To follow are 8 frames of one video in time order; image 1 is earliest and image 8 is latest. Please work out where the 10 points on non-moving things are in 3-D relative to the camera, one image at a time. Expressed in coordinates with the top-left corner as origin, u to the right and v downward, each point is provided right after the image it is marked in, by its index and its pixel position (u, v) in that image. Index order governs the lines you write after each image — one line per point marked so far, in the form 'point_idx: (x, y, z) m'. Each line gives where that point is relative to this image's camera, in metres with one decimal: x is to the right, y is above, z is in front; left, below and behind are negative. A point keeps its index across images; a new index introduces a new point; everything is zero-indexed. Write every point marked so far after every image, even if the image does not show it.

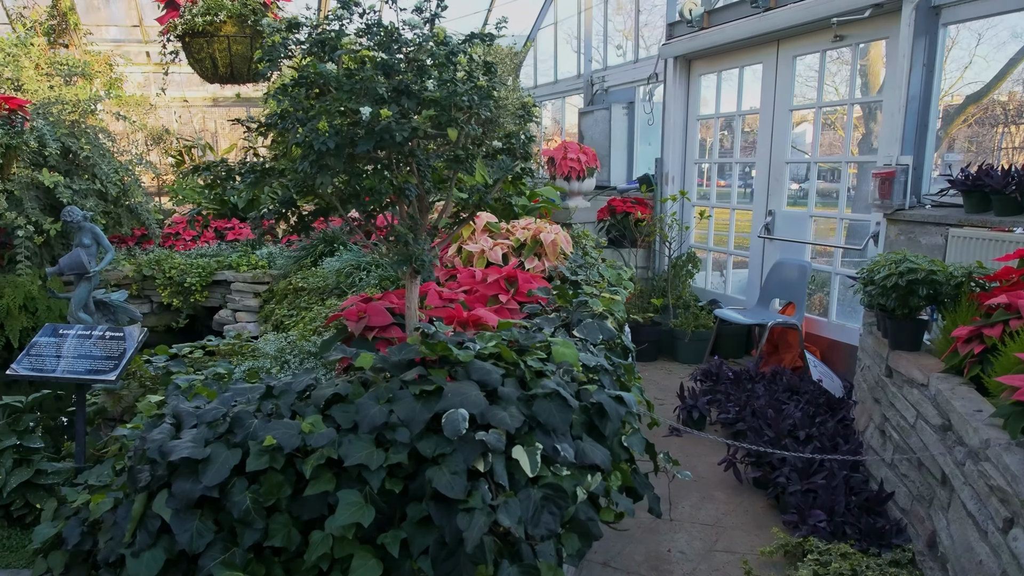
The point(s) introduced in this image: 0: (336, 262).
0: (-1.2, +0.2, +5.8) m
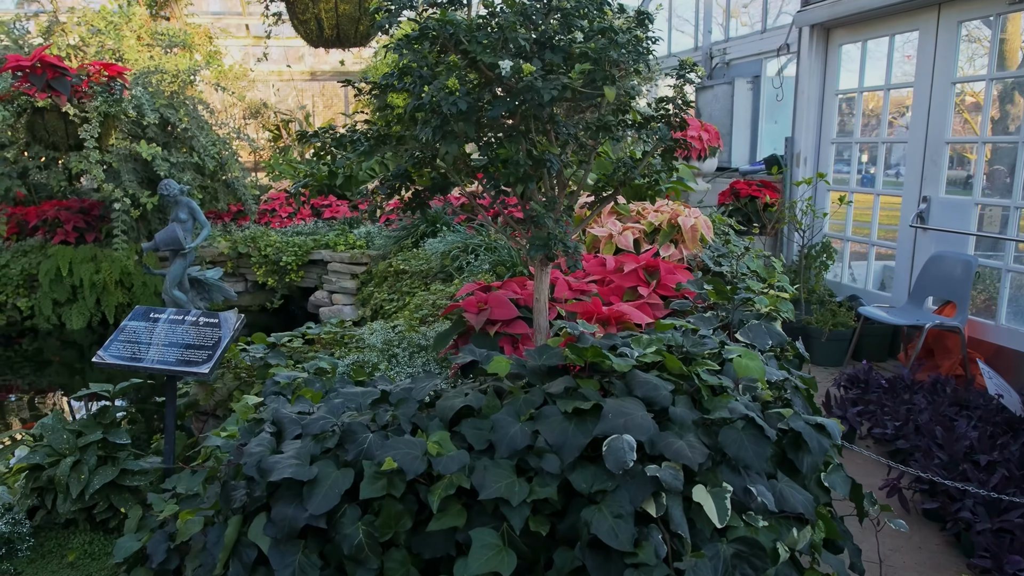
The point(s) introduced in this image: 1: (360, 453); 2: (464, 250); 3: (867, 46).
0: (-0.5, +0.3, +5.4) m
1: (-0.3, -0.4, +1.9) m
2: (-0.3, +0.2, +5.0) m
3: (+2.3, +1.6, +5.4) m
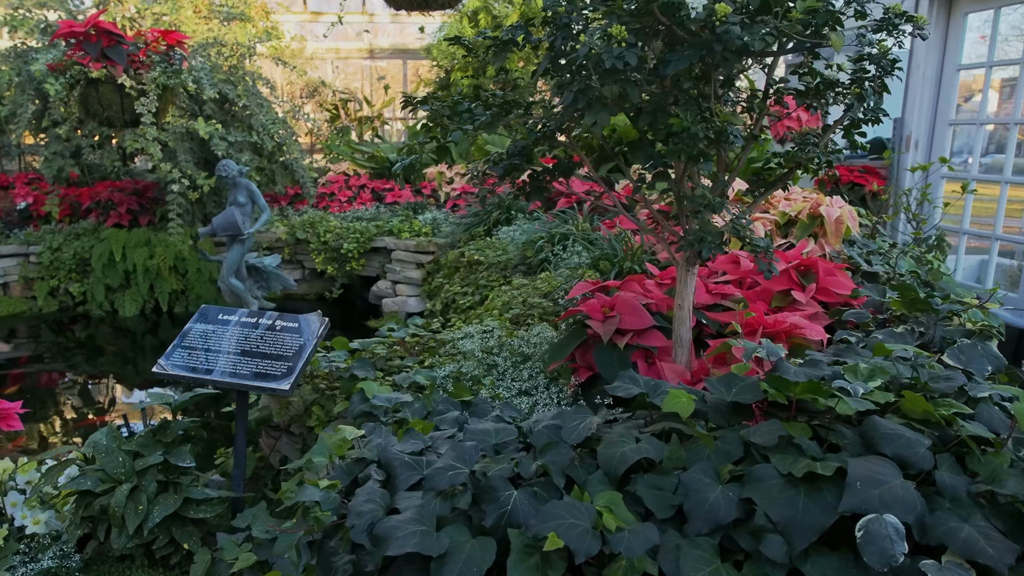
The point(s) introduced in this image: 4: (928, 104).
0: (0.0, +0.3, +4.9) m
1: (0.0, -0.4, +1.4) m
2: (+0.2, +0.3, +4.5) m
3: (+2.8, +1.6, +4.7) m
4: (+2.7, +1.2, +5.3) m
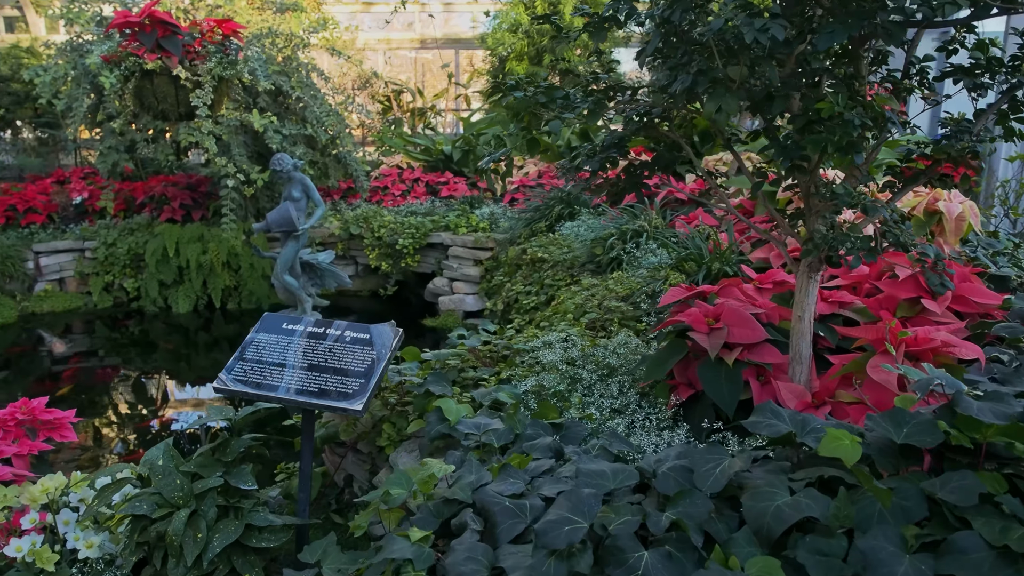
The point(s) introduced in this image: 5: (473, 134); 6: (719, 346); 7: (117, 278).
0: (+0.4, +0.3, +4.7) m
1: (+0.2, -0.4, +1.2) m
2: (+0.6, +0.3, +4.3) m
3: (+3.2, +1.6, +4.3) m
4: (+3.1, +1.2, +4.9) m
5: (-0.3, +1.2, +6.9) m
6: (+0.5, -0.1, +2.1) m
7: (-2.8, +0.1, +6.0) m
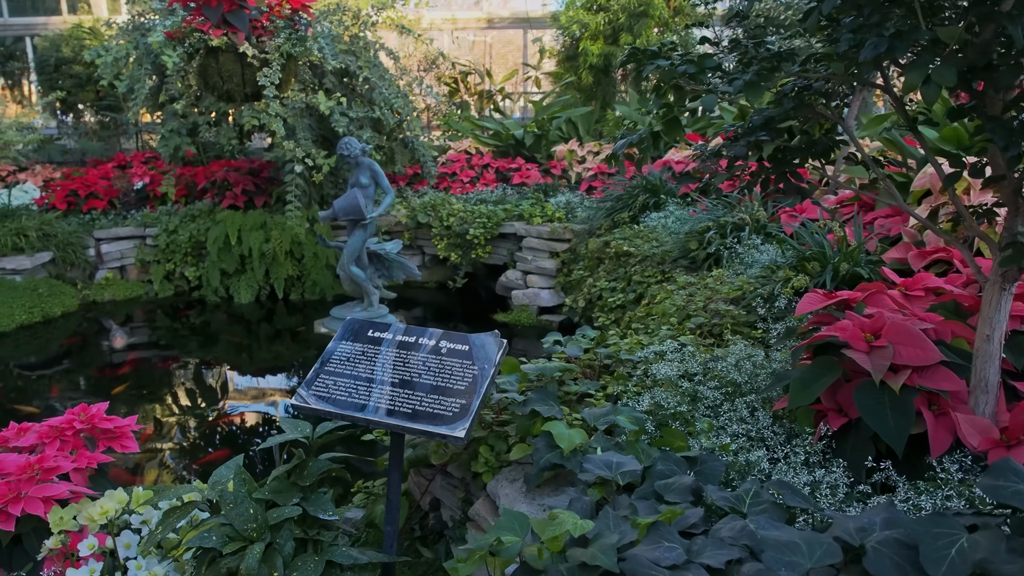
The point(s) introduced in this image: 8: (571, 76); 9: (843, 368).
0: (+0.8, +0.3, +4.3) m
1: (+0.4, -0.5, +0.9) m
2: (+1.0, +0.3, +3.9) m
3: (+3.6, +1.5, +3.8) m
4: (+3.5, +1.1, +4.4) m
5: (+0.3, +1.3, +6.5) m
6: (+0.8, -0.2, +1.7) m
7: (-2.3, +0.1, +5.8) m
8: (+0.5, +1.8, +7.1) m
9: (+0.8, -0.2, +1.9) m
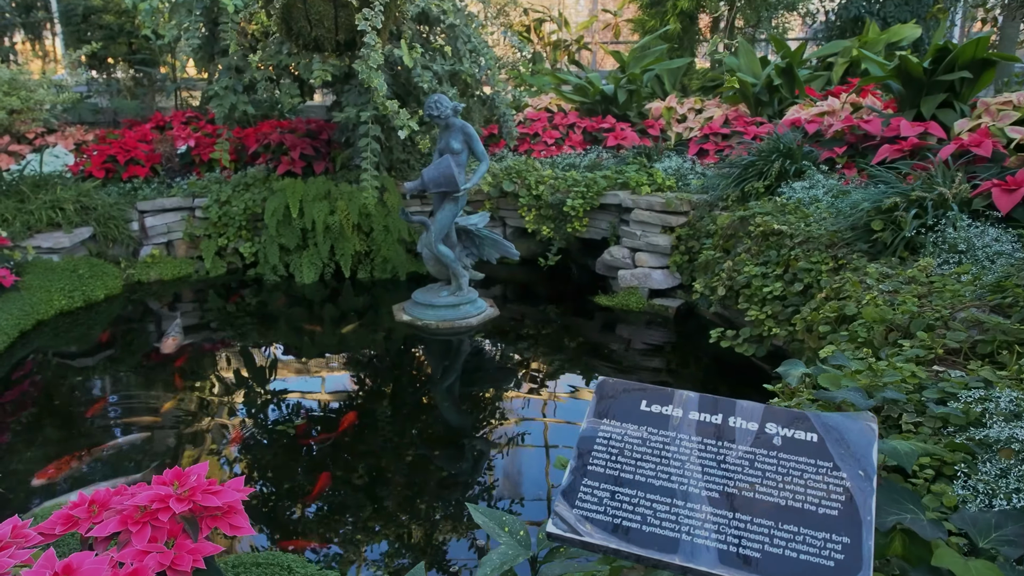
0: (+1.4, +0.4, +3.6) m
1: (+0.9, -0.6, +0.2) m
2: (+1.5, +0.3, +3.2) m
3: (+4.1, +1.6, +3.0) m
4: (+4.1, +1.2, +3.6) m
5: (+0.9, +1.5, +5.8) m
6: (+1.3, -0.2, +1.1) m
7: (-1.8, +0.3, +5.2) m
8: (+1.1, +2.0, +6.3) m
9: (+1.3, -0.2, +1.2) m
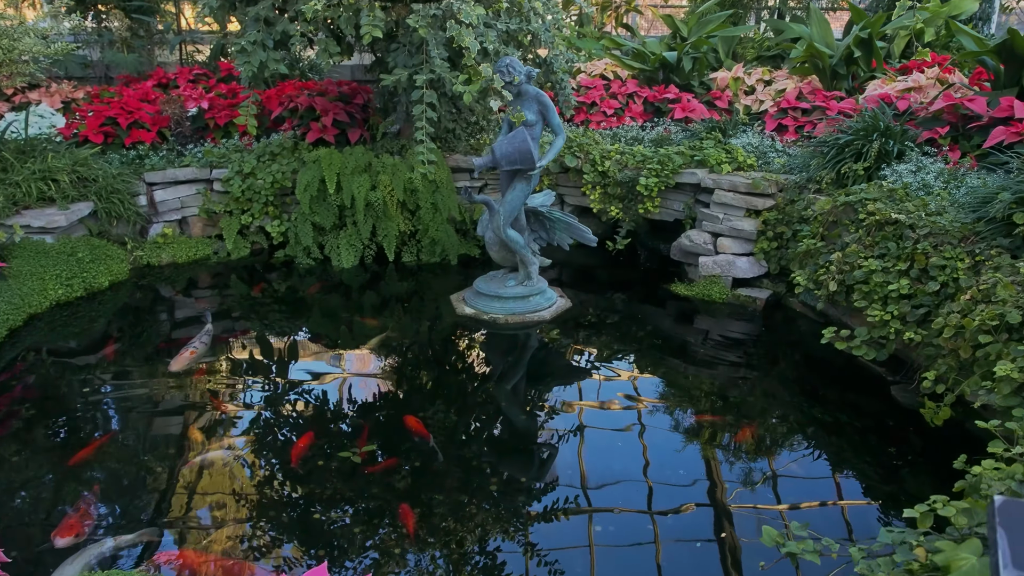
0: (+1.8, +0.4, +3.2) m
1: (+1.4, -0.7, -0.1) m
2: (+1.9, +0.3, +2.8) m
3: (+4.5, +1.5, +2.7) m
4: (+4.5, +1.2, +3.3) m
5: (+1.2, +1.6, +5.3) m
6: (+1.8, -0.4, +0.7) m
7: (-1.5, +0.4, +4.7) m
8: (+1.4, +2.1, +5.8) m
9: (+1.8, -0.4, +0.9) m
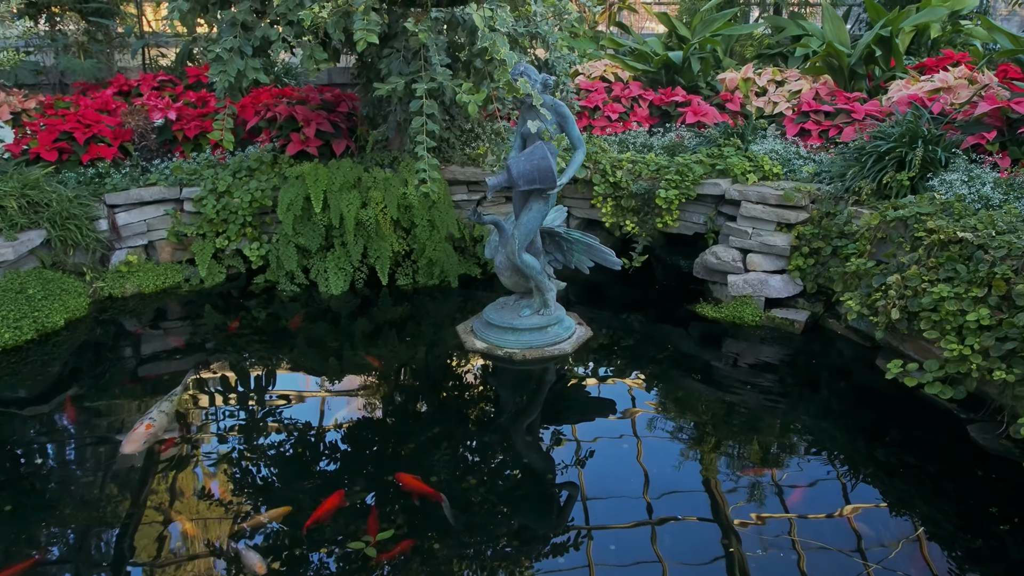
0: (+1.9, +0.3, +2.9) m
1: (+1.7, -0.8, -0.5) m
2: (+2.0, +0.2, +2.5) m
3: (+4.6, +1.5, +2.5) m
4: (+4.5, +1.2, +3.1) m
5: (+1.2, +1.5, +5.0) m
6: (+2.0, -0.5, +0.4) m
7: (-1.4, +0.2, +4.2) m
8: (+1.3, +2.1, +5.5) m
9: (+1.9, -0.5, +0.5) m
